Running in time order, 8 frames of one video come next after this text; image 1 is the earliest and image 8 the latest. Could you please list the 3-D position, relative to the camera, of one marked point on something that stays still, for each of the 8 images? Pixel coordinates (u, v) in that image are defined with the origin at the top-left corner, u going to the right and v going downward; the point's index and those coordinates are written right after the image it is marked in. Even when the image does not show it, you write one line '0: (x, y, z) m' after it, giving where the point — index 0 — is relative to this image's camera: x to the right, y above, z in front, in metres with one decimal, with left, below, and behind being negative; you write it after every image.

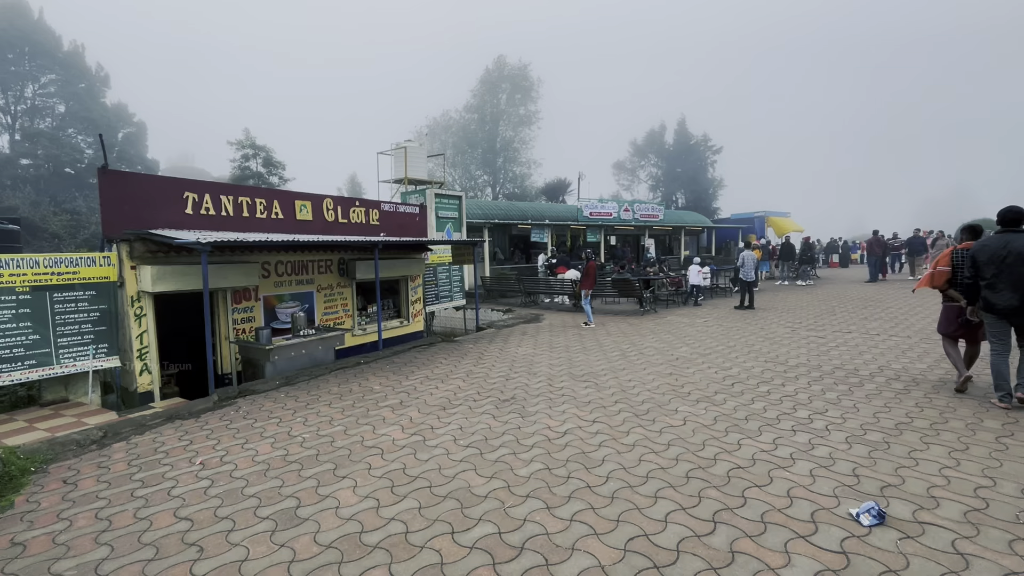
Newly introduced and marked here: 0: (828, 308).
0: (+7.6, -0.5, +11.6) m
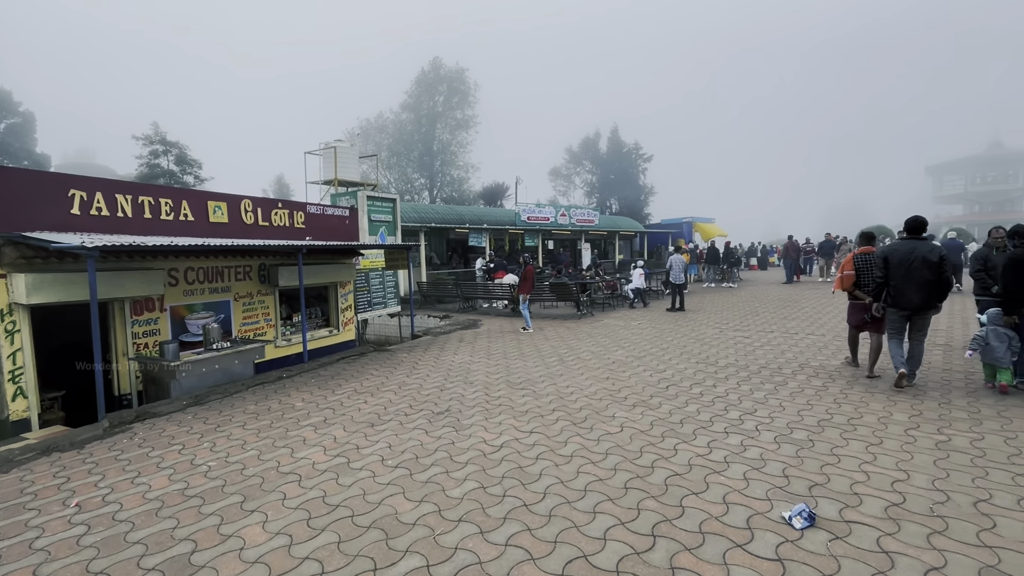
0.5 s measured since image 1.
0: (+6.1, -0.5, +12.2) m
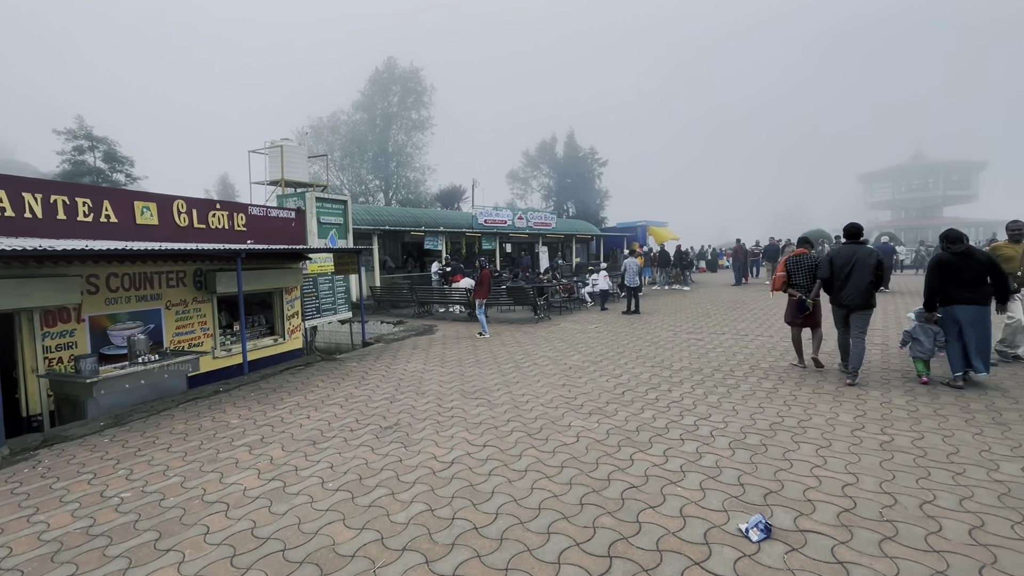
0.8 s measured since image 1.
0: (+5.0, -0.6, +12.5) m
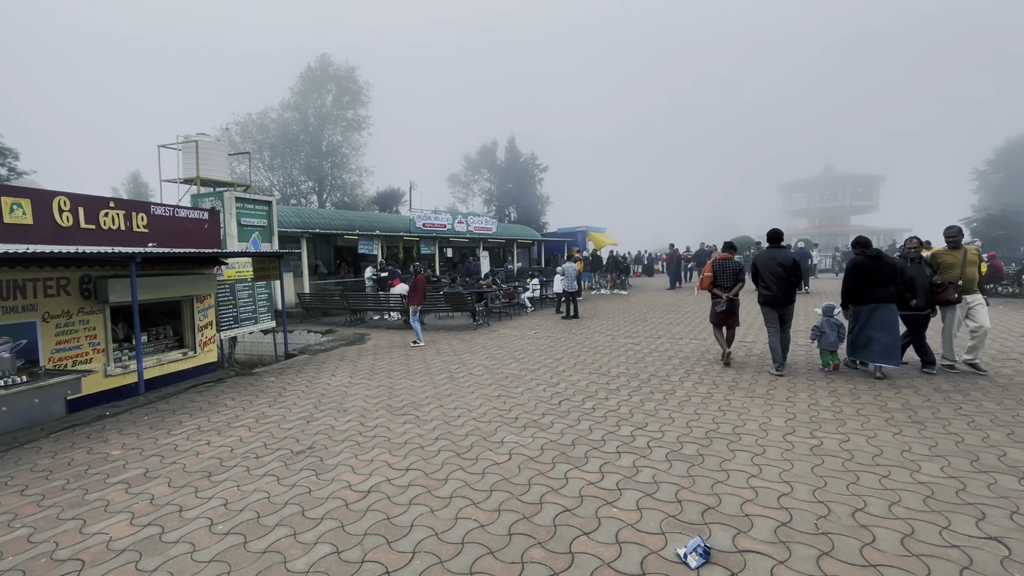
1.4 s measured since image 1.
0: (+3.4, -0.7, +12.6) m
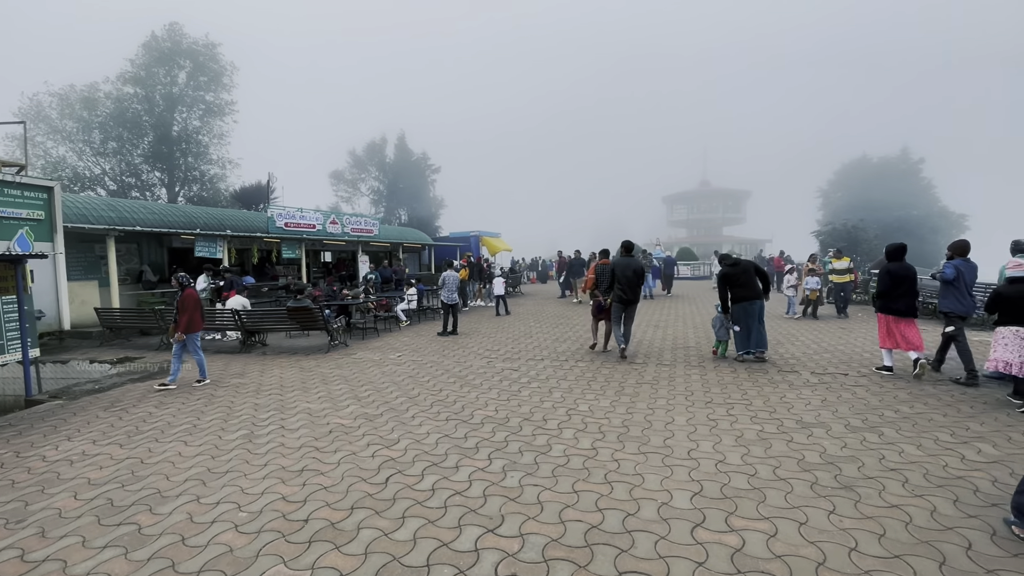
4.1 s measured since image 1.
0: (+0.3, -1.0, +11.3) m
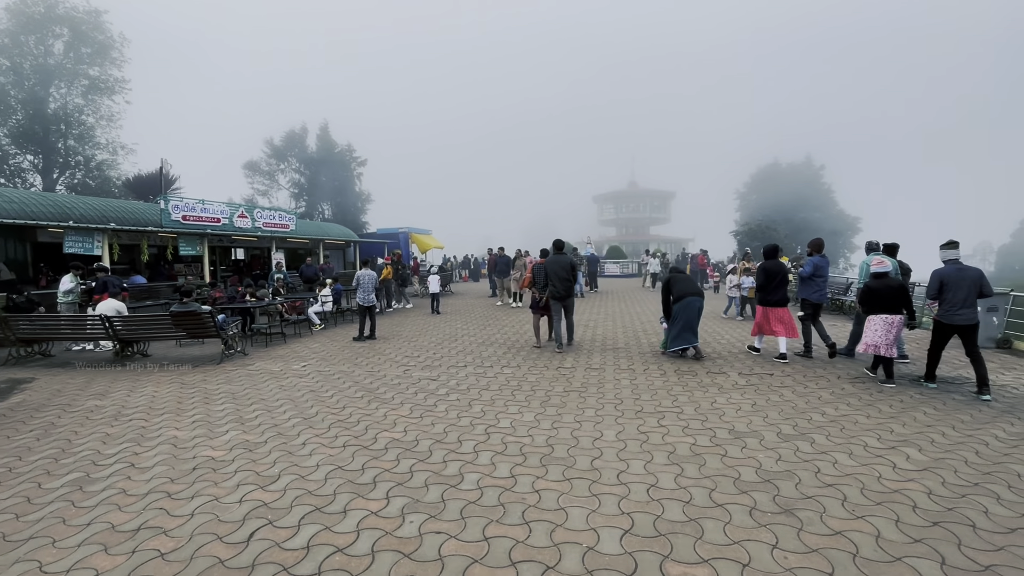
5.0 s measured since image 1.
0: (-1.4, -1.0, +10.6) m
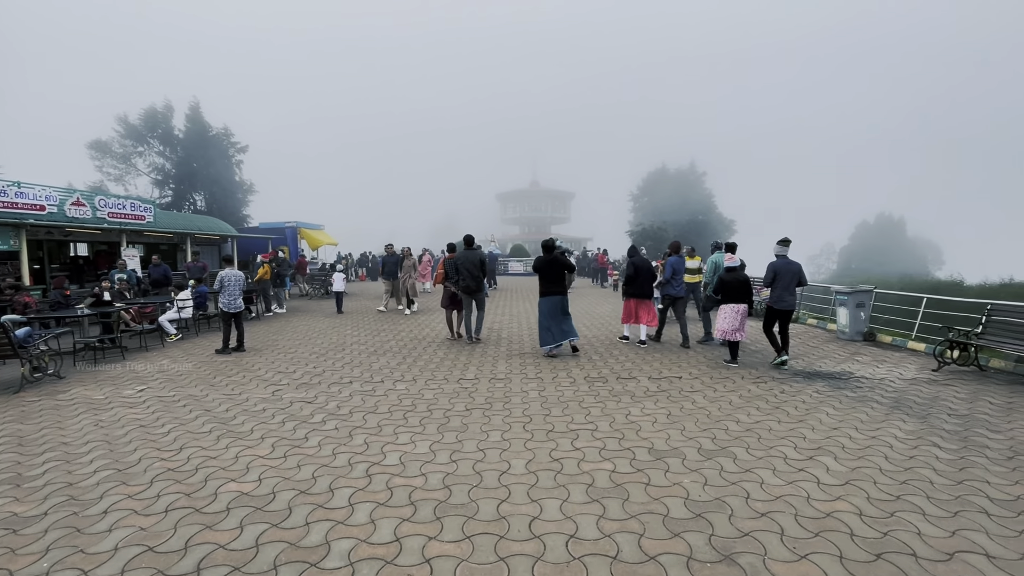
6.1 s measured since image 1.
0: (-3.4, -1.0, +9.4) m
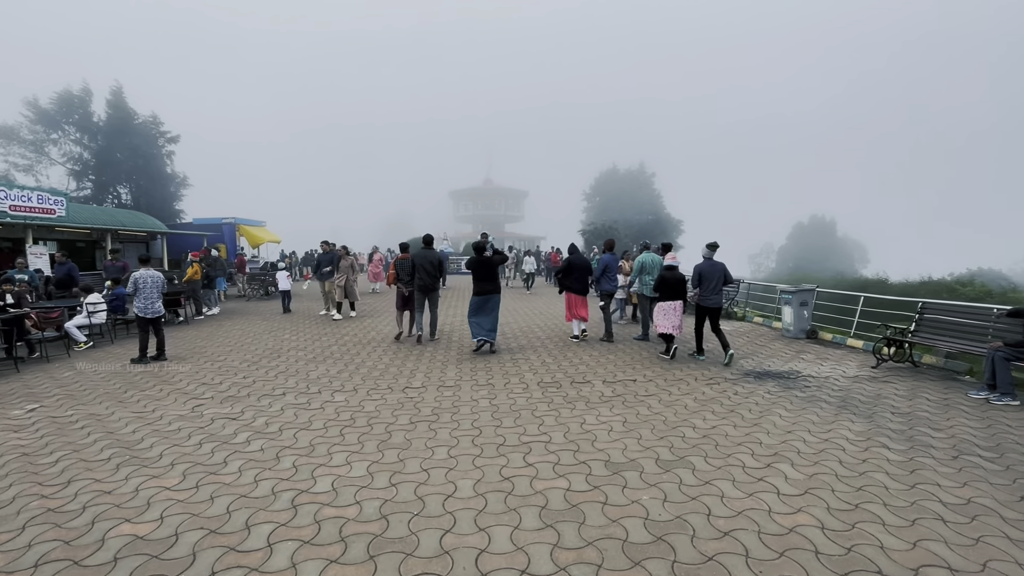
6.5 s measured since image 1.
0: (-4.3, -1.0, +8.7) m
